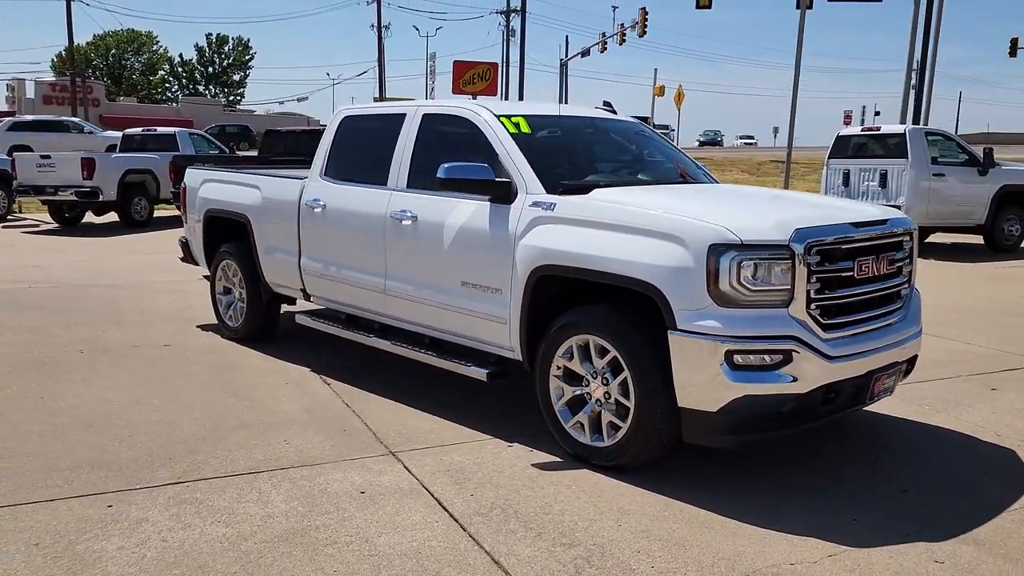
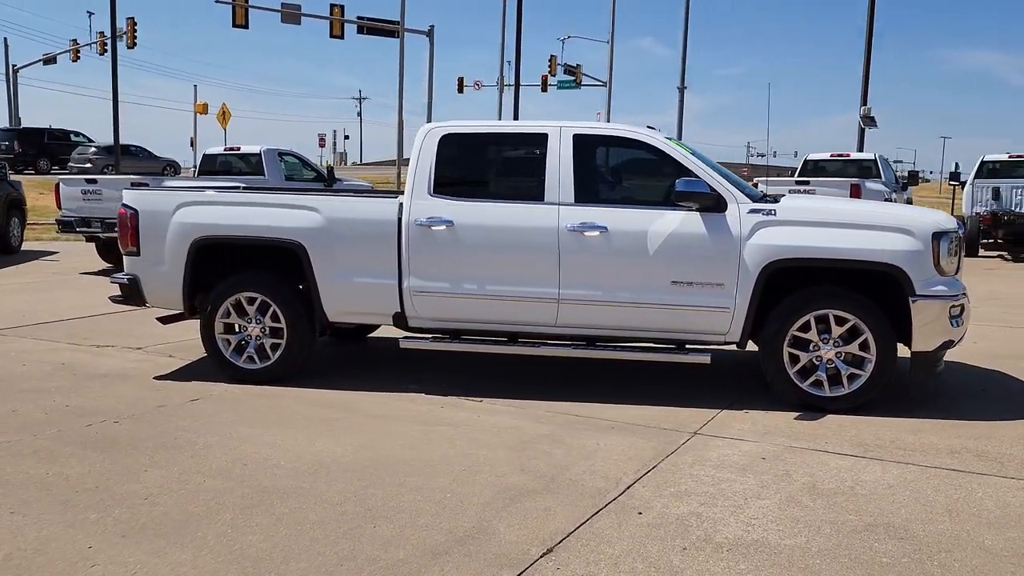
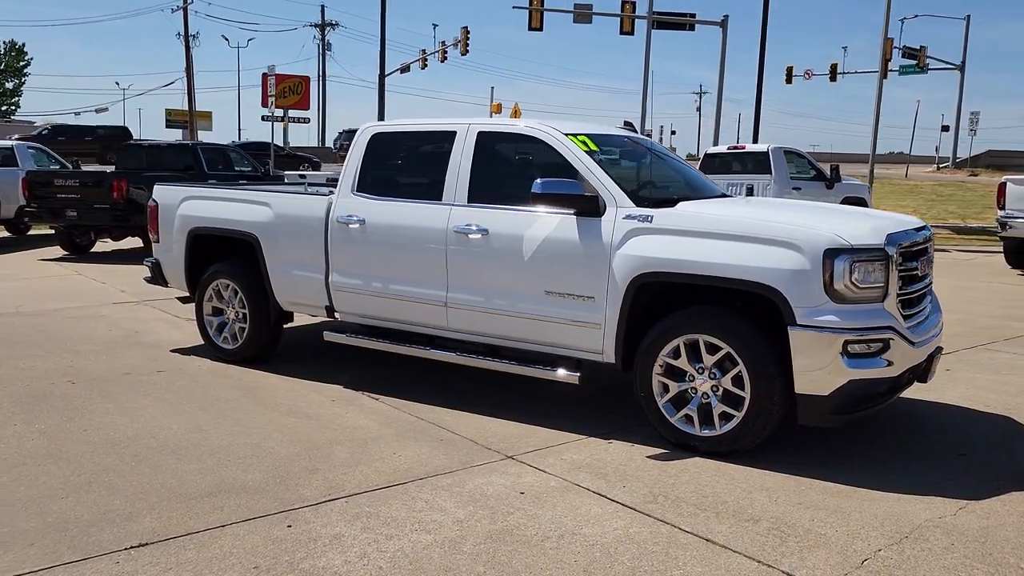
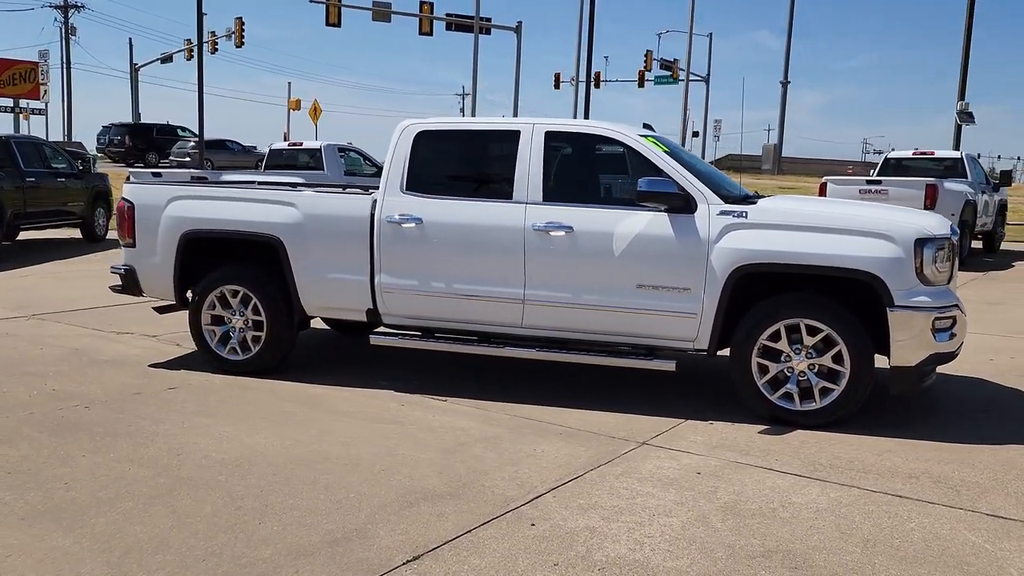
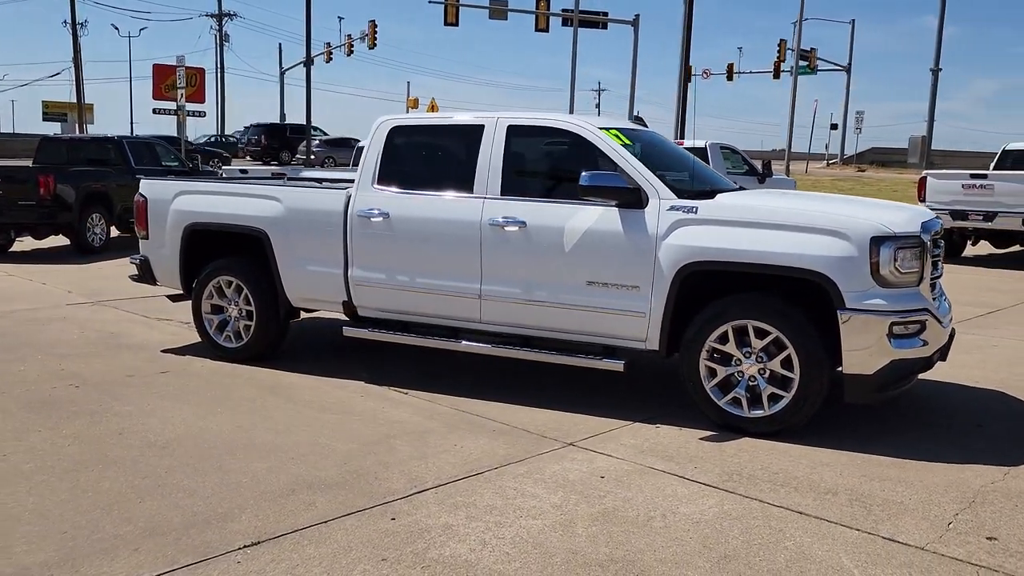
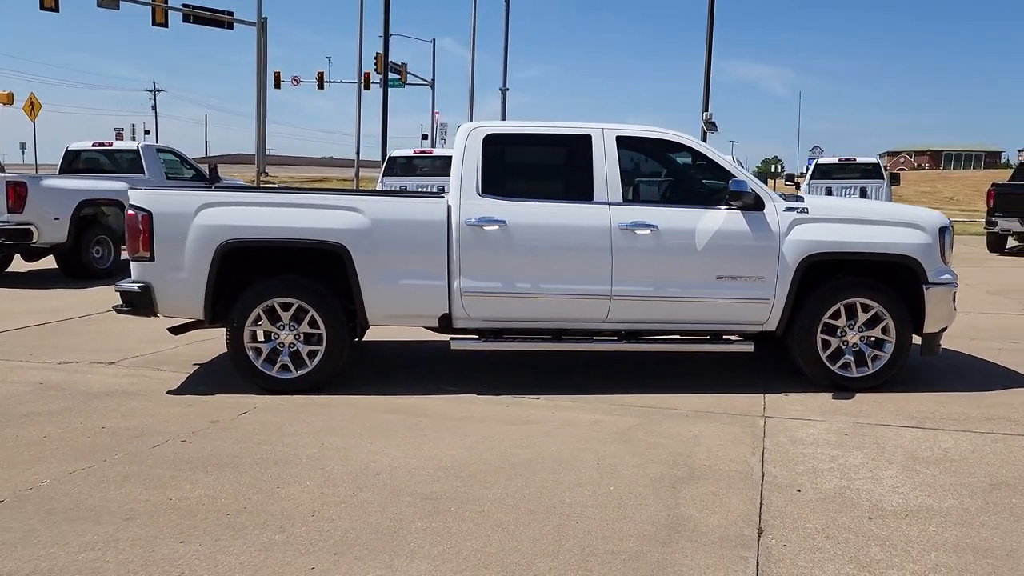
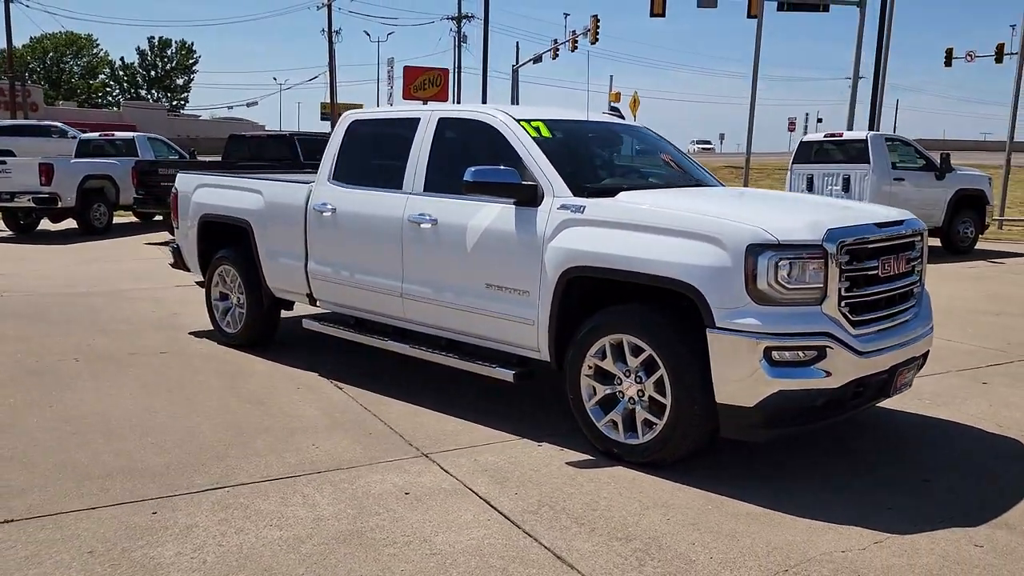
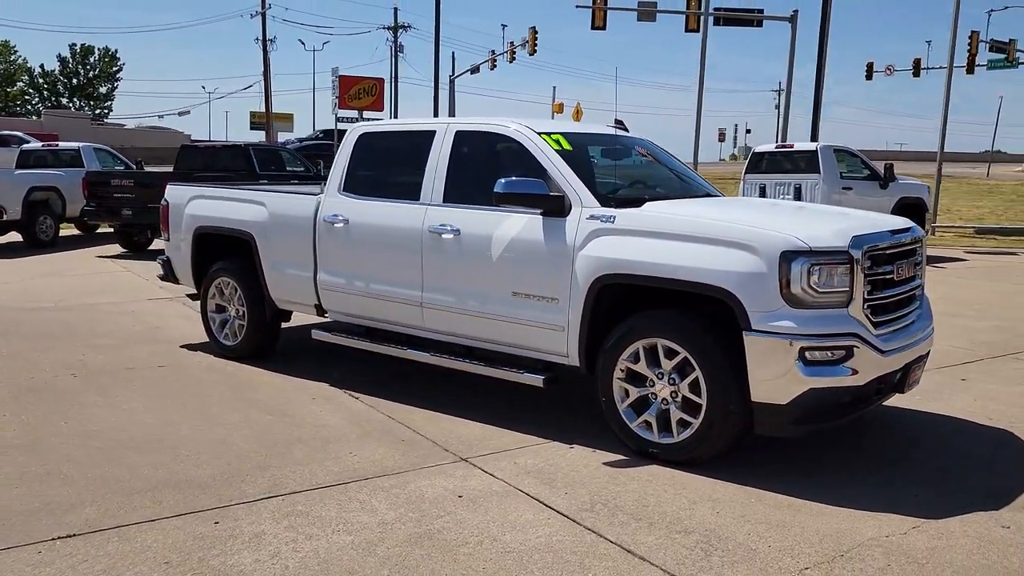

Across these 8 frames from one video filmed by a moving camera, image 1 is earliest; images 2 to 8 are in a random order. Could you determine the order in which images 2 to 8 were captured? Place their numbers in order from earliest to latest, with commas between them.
7, 8, 3, 5, 4, 2, 6
